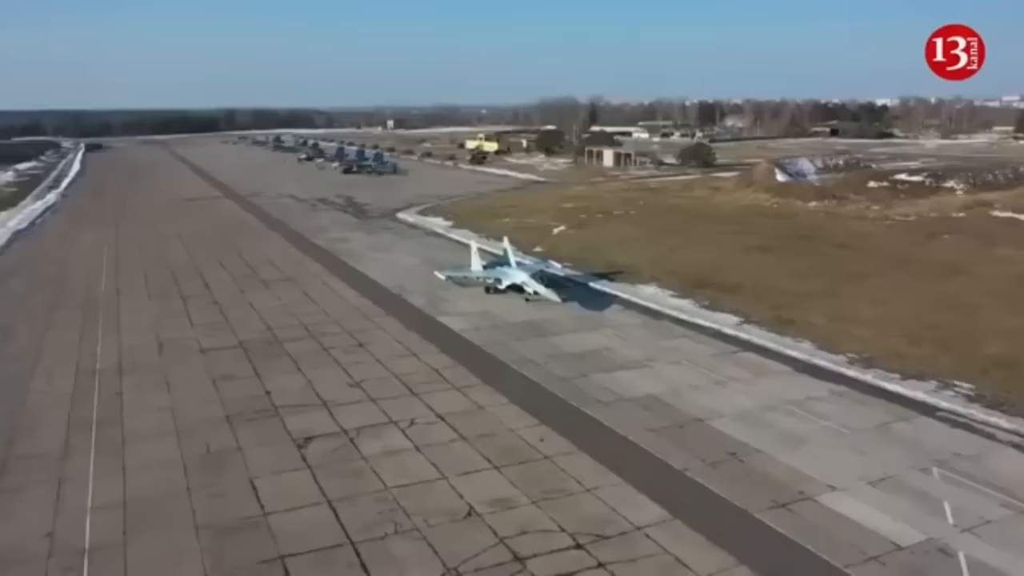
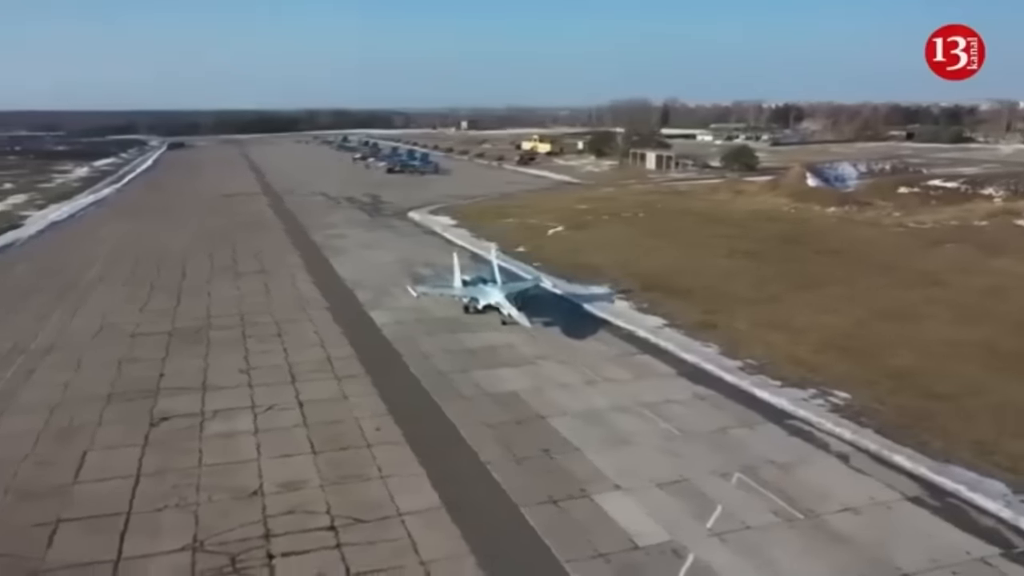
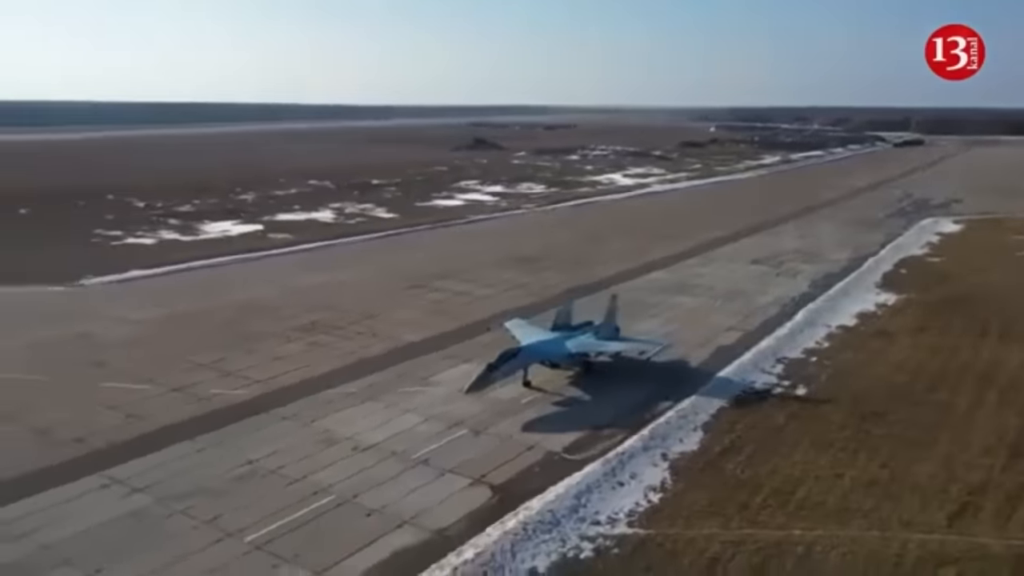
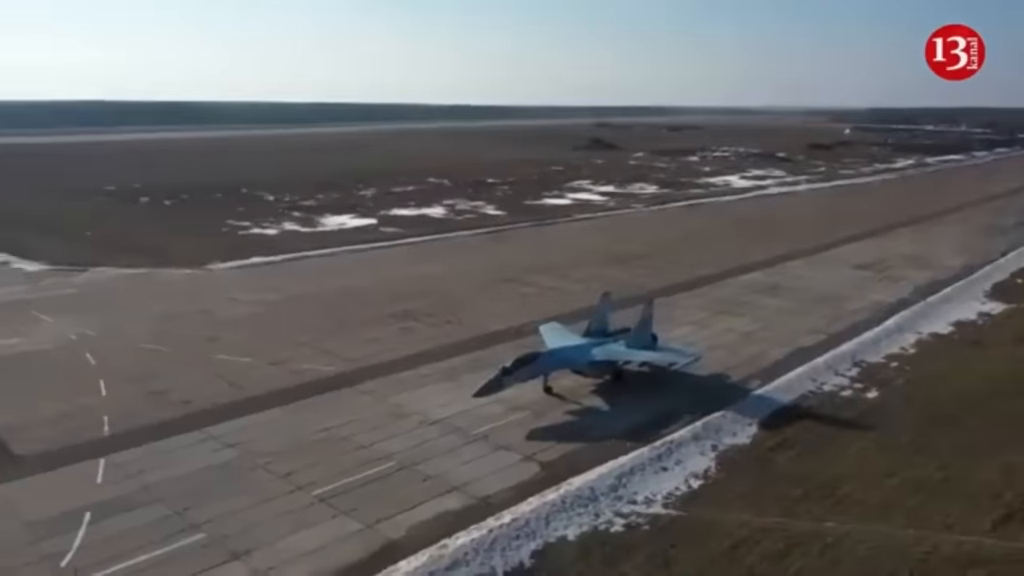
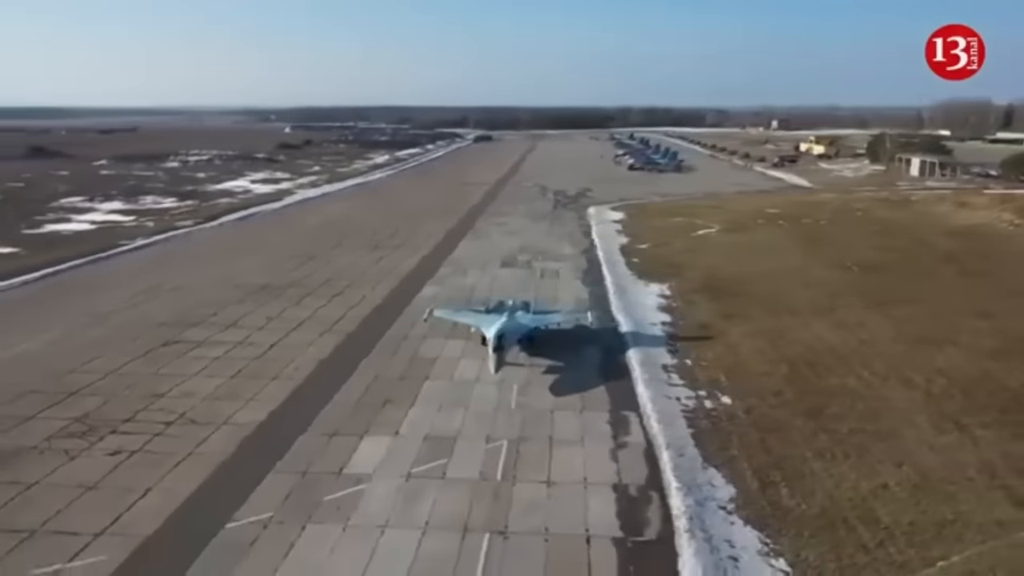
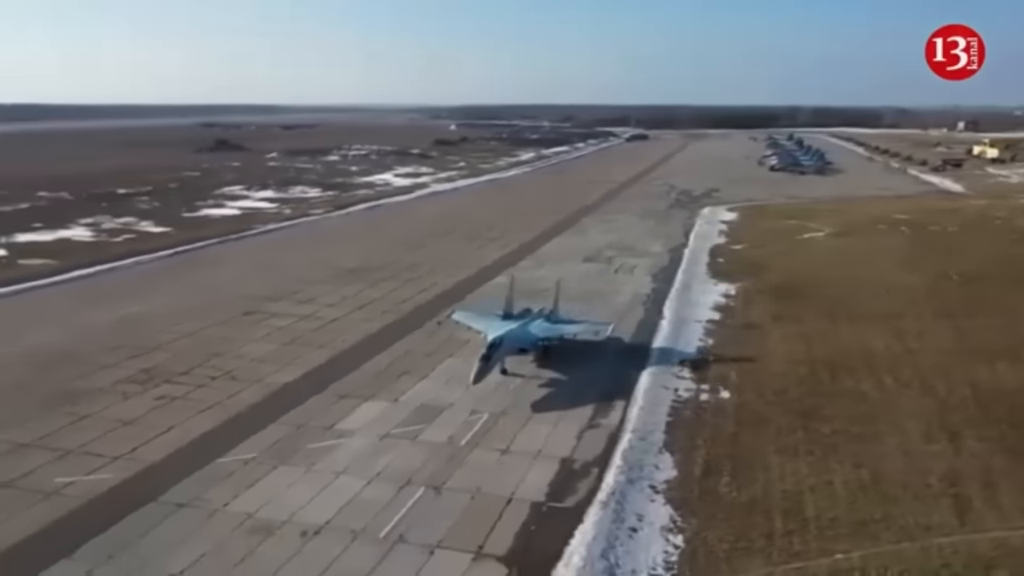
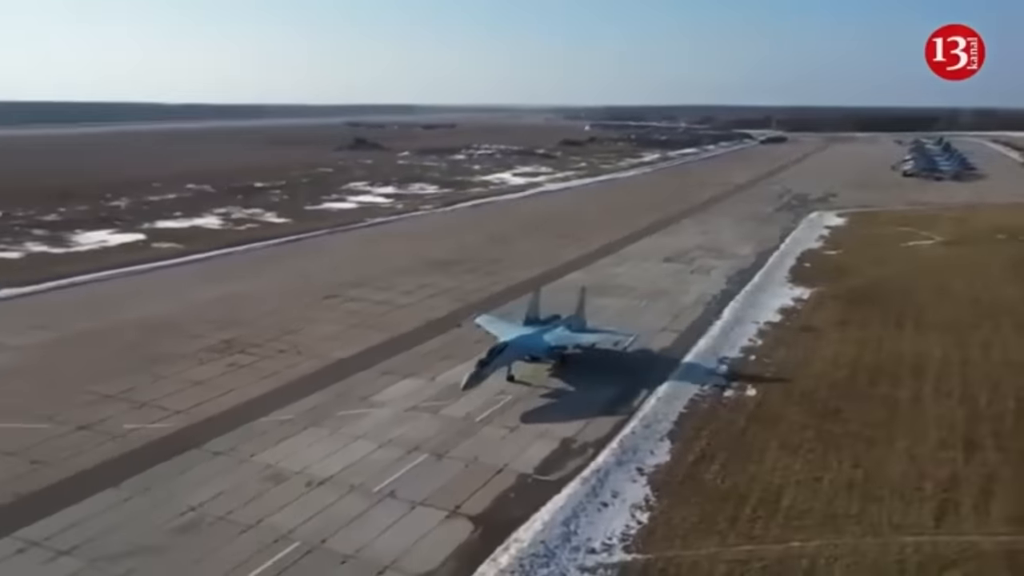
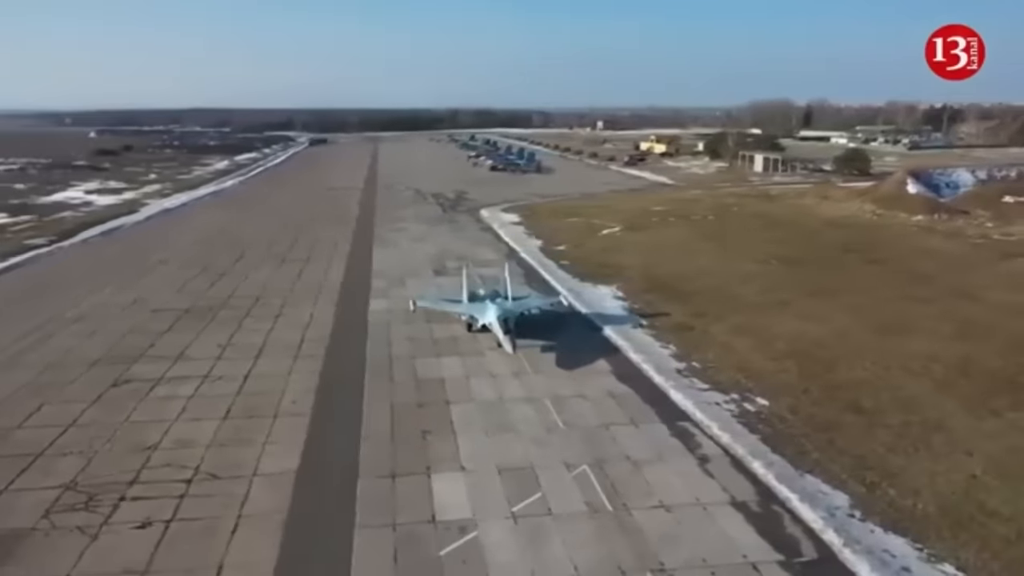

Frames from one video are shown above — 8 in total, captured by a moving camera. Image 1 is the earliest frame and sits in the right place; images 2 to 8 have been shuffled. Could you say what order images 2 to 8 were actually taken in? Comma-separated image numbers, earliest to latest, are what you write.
2, 8, 5, 6, 7, 3, 4
